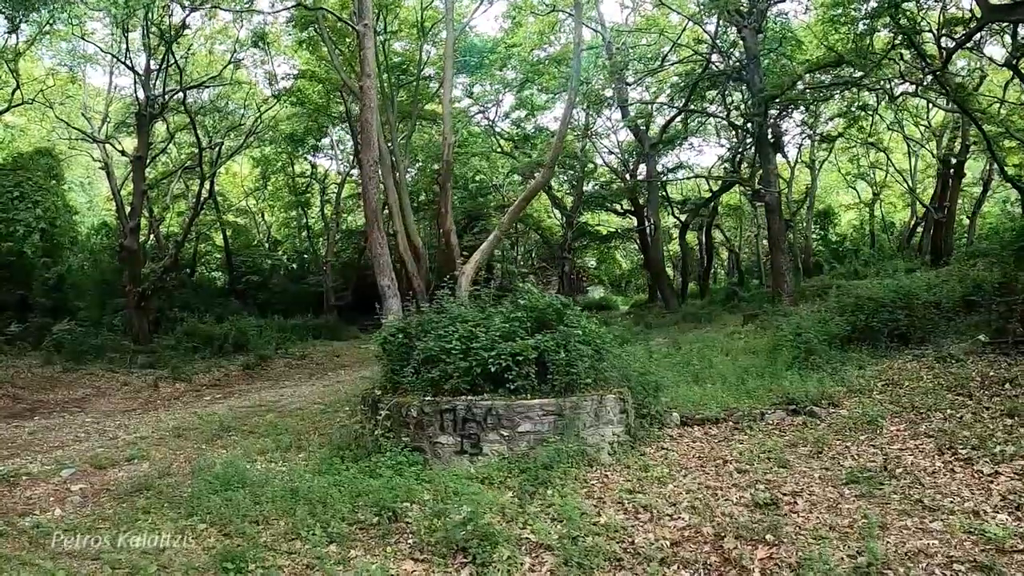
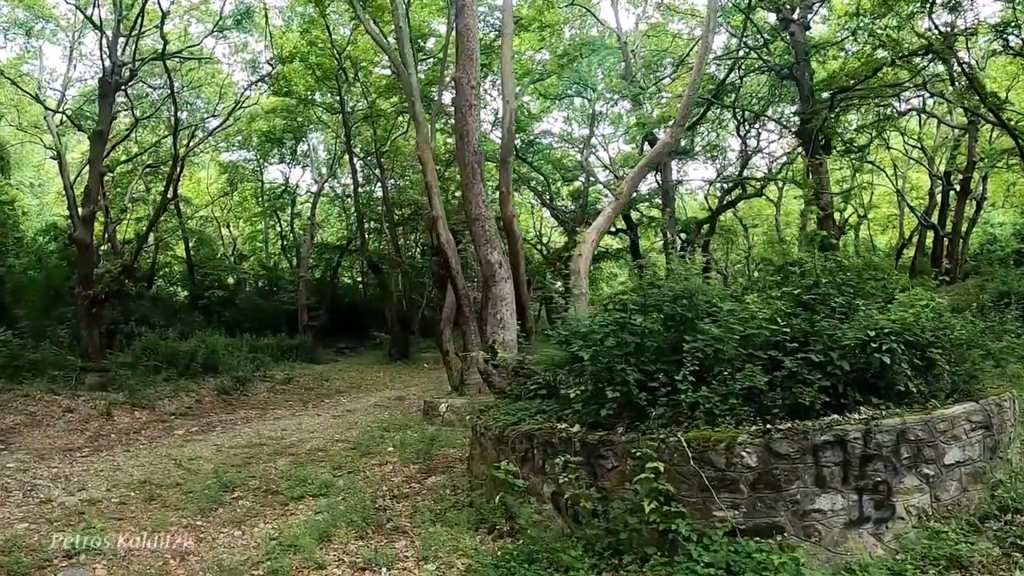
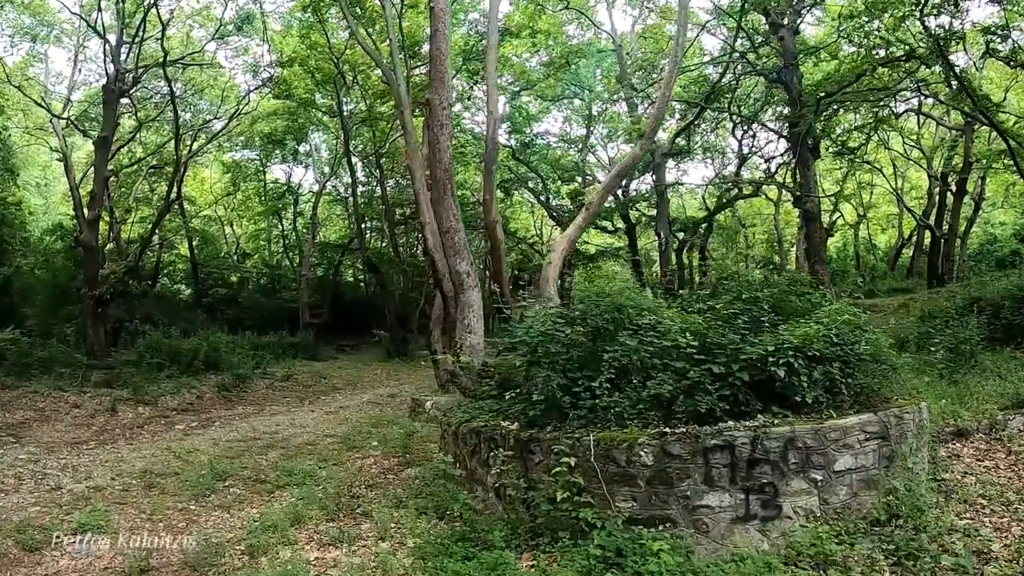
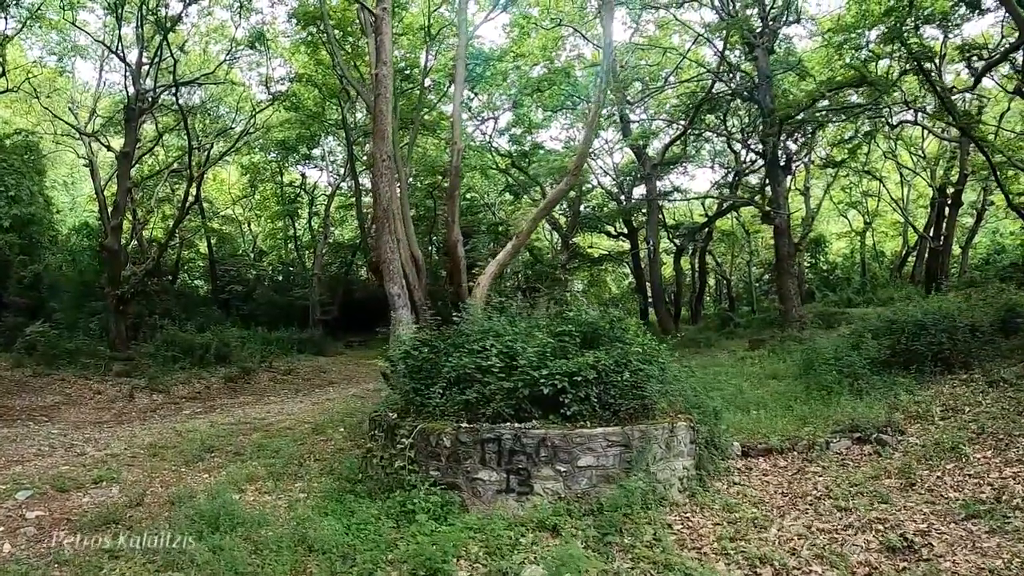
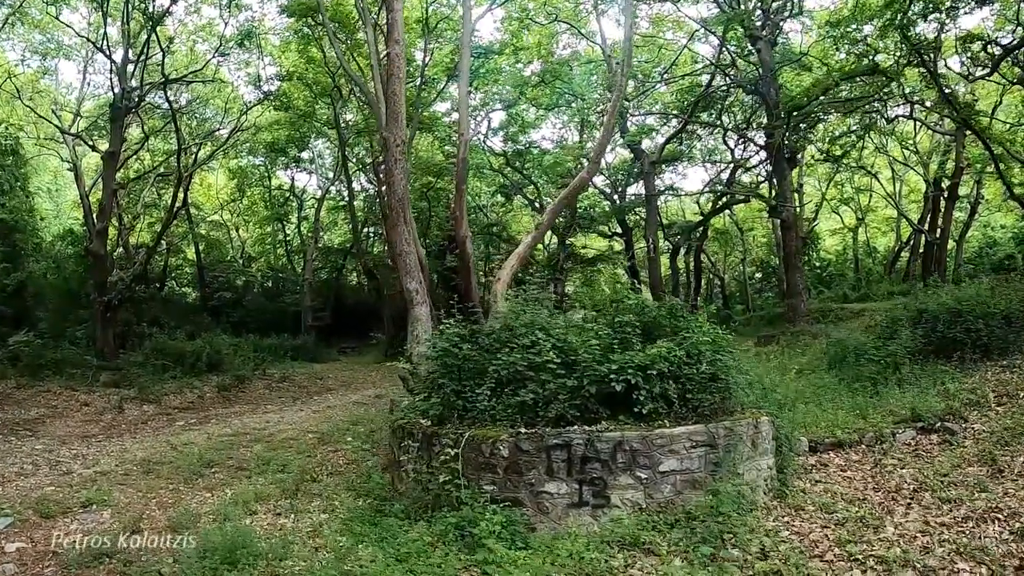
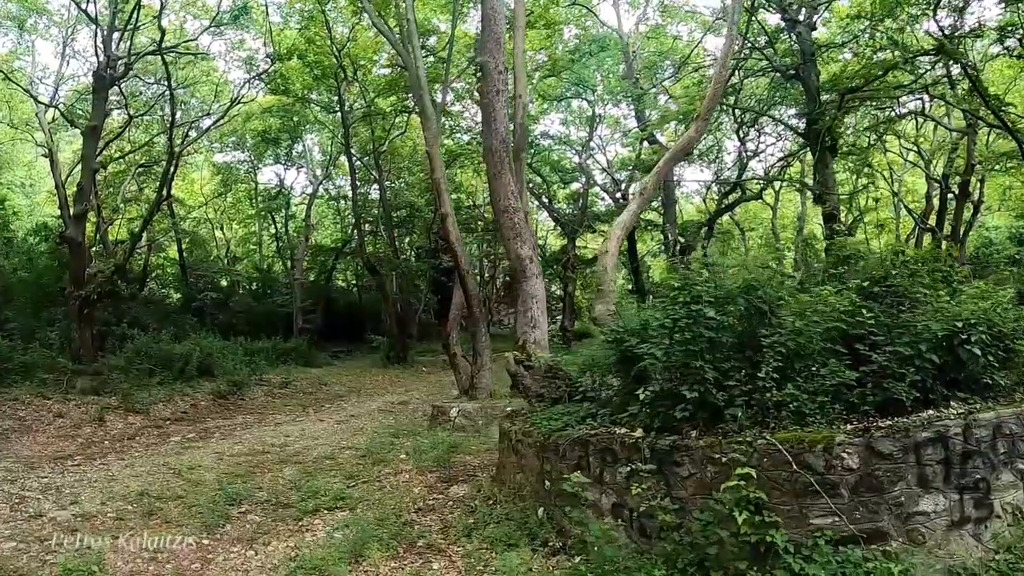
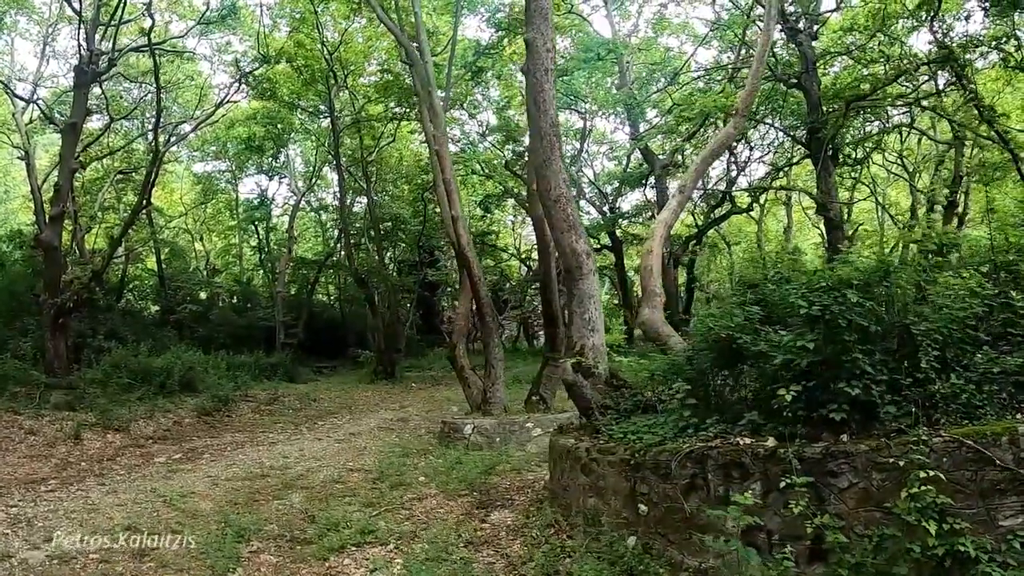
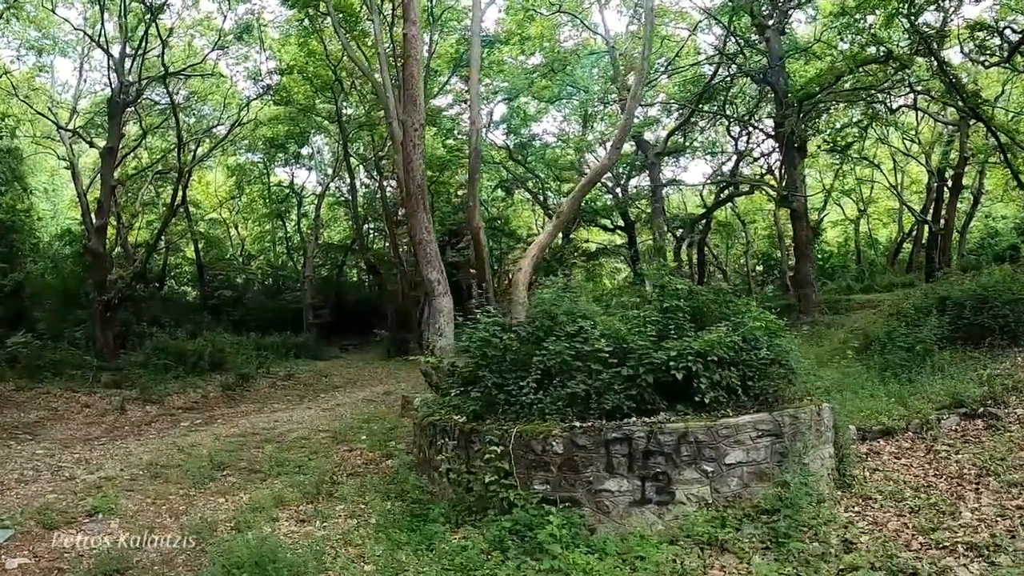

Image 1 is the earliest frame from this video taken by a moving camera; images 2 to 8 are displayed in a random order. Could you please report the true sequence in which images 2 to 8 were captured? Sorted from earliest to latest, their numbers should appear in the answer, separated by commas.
4, 5, 8, 3, 2, 6, 7
